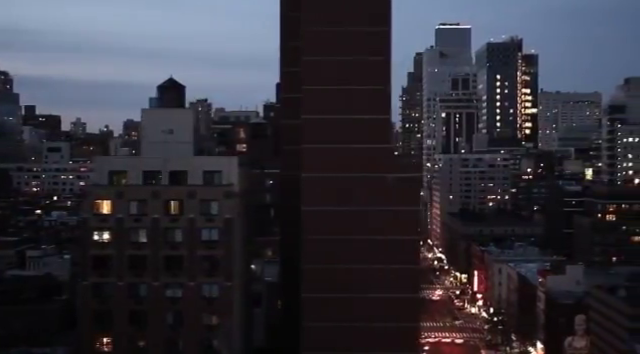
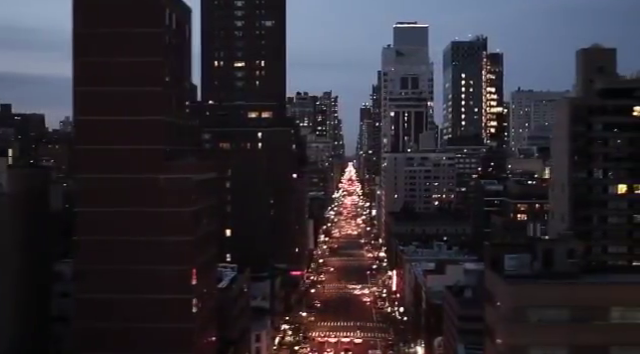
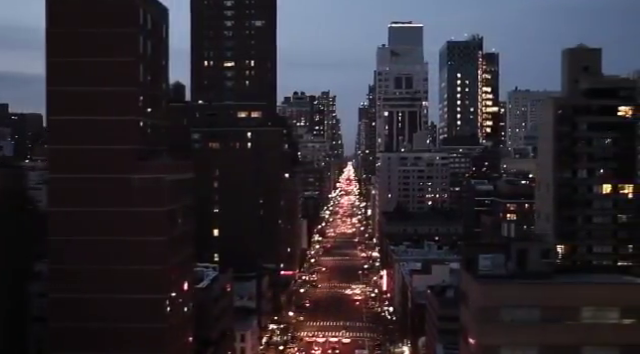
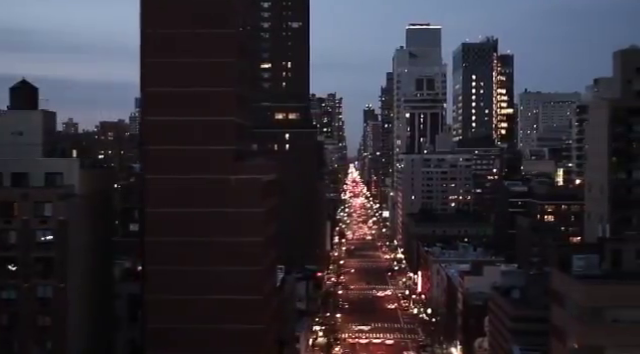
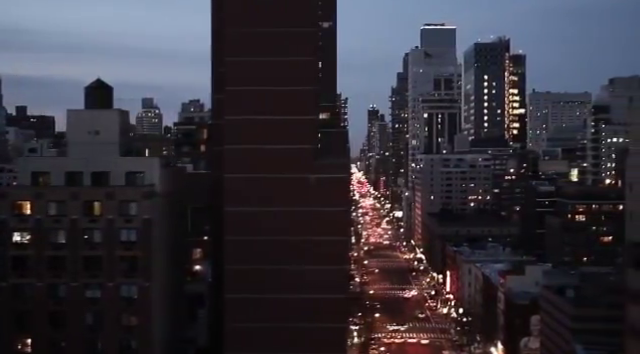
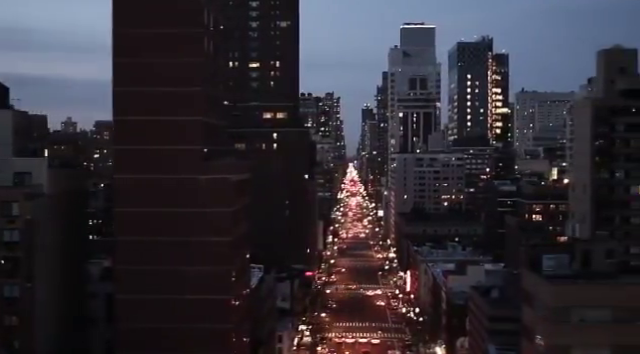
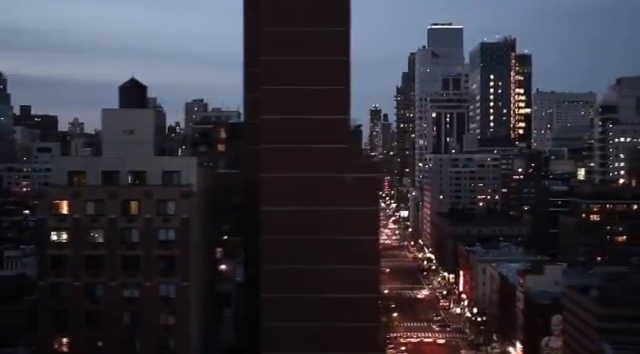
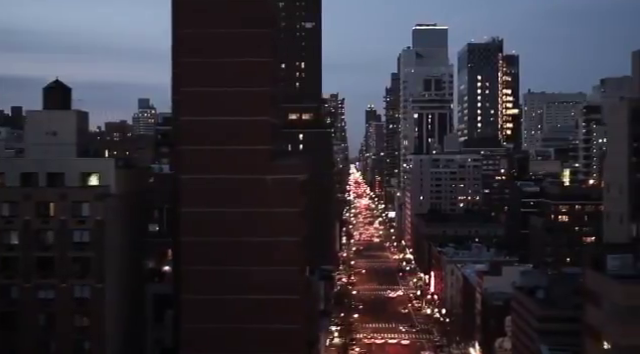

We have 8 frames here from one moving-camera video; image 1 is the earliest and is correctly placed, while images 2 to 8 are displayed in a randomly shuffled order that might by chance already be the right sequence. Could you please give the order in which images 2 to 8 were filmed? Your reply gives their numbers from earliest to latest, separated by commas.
7, 5, 8, 4, 6, 2, 3
